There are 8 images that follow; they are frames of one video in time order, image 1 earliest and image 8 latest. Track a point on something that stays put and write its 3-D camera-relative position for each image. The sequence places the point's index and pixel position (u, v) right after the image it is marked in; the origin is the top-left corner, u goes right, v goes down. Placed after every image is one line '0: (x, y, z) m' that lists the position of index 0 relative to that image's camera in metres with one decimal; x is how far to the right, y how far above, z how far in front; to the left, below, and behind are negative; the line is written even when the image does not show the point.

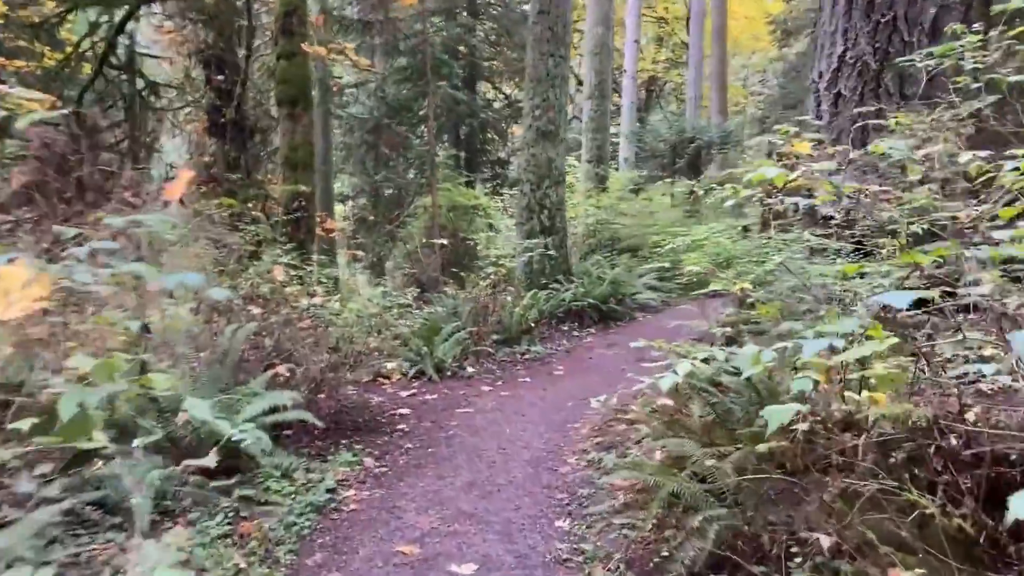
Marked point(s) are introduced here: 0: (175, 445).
0: (-1.9, -0.9, +4.8) m
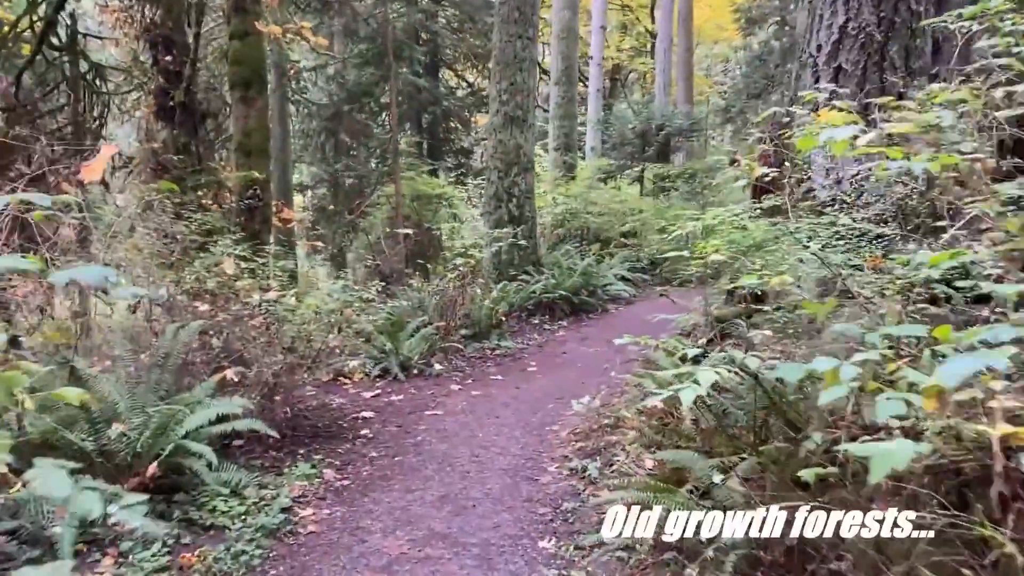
0: (-2.0, -0.9, +4.2) m
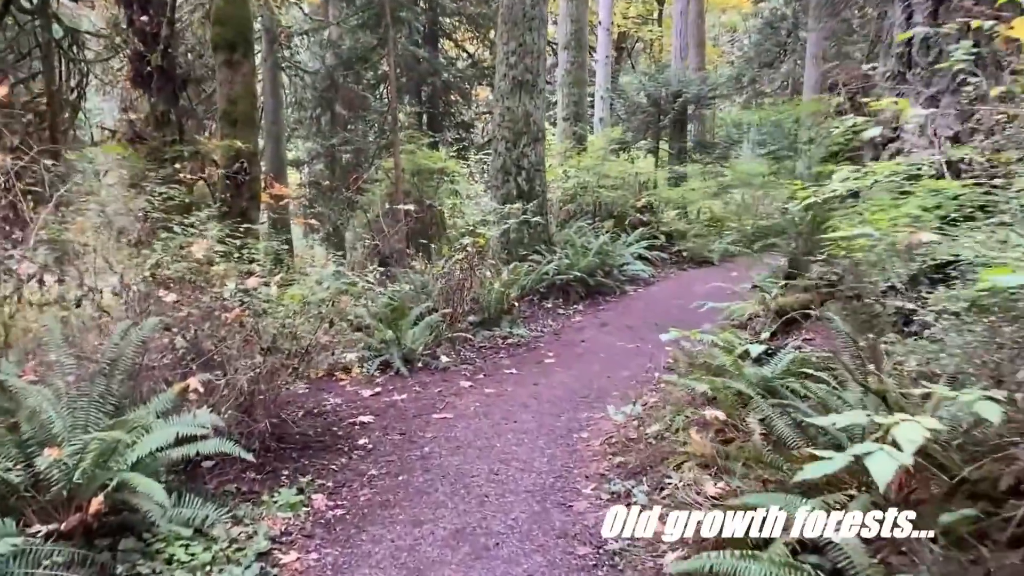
0: (-1.9, -0.8, +3.4) m
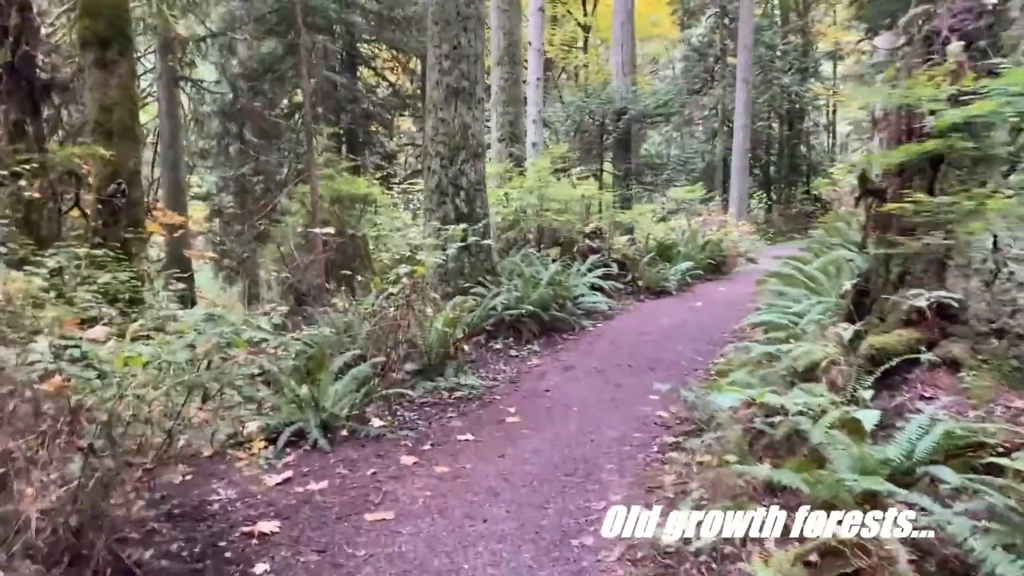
0: (-1.8, -1.0, +1.6) m
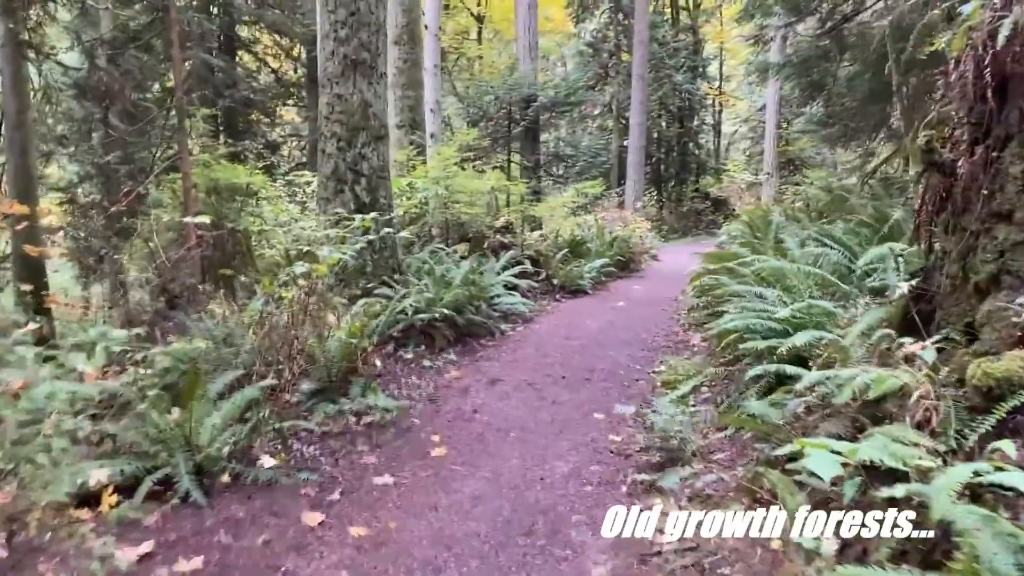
0: (-1.7, -1.0, +0.3) m
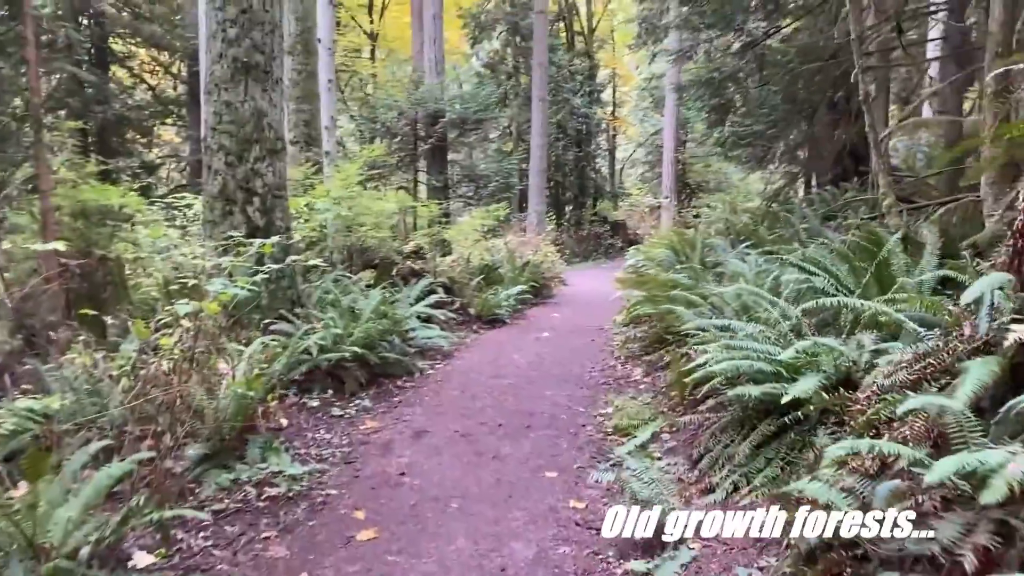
0: (-1.3, -1.1, -0.8) m
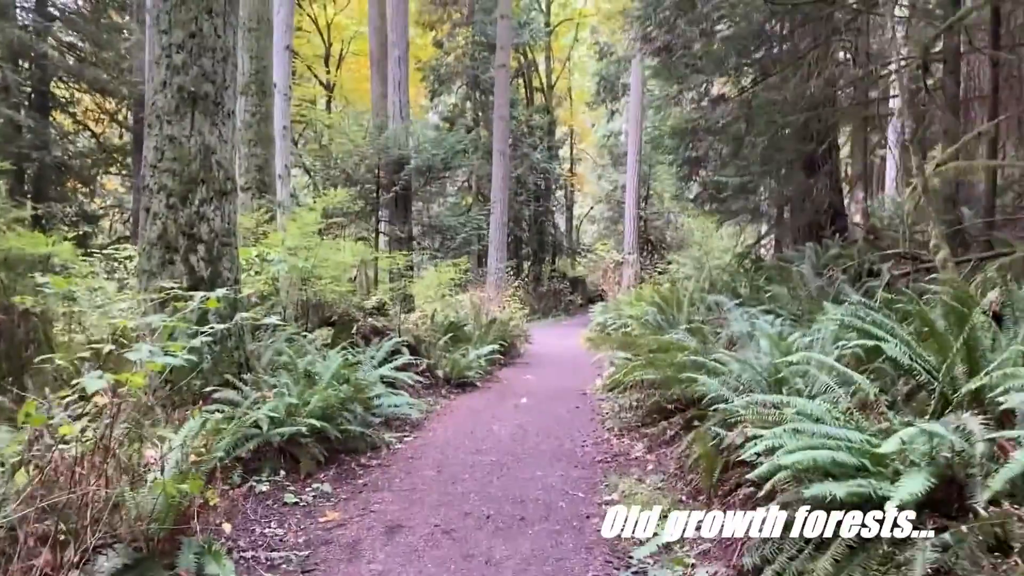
0: (-1.0, -1.0, -1.8) m
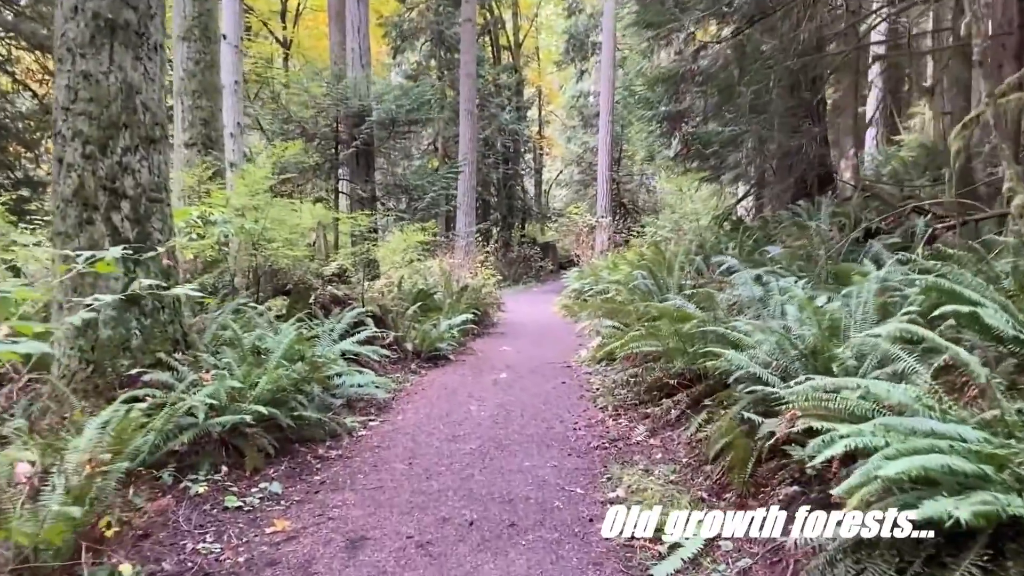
0: (-0.8, -1.1, -2.6) m
